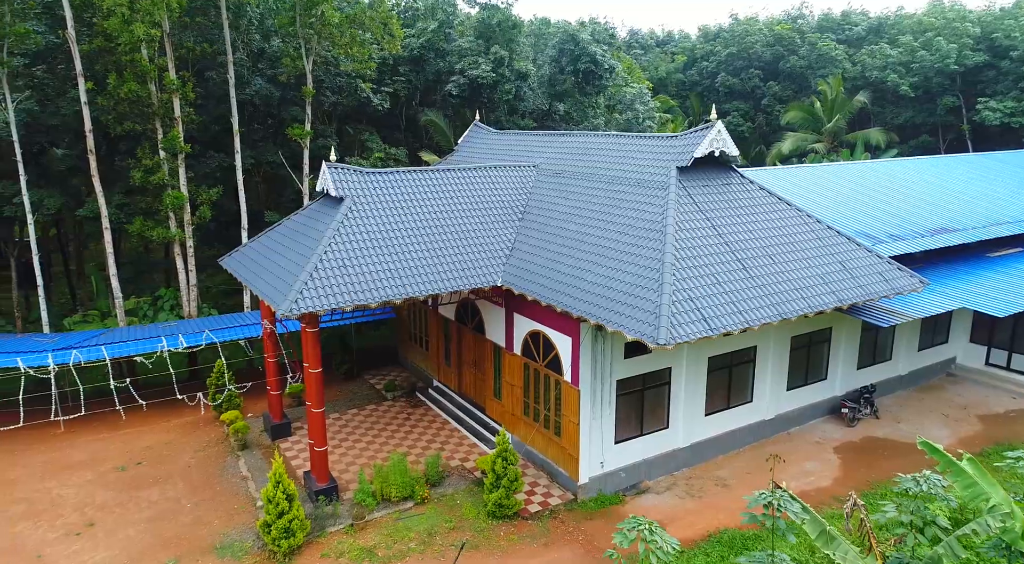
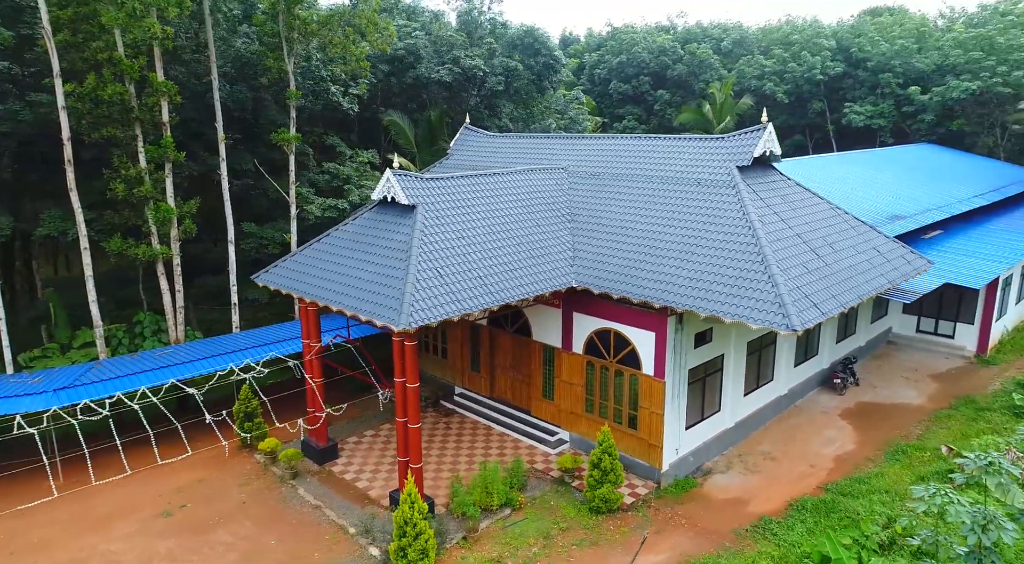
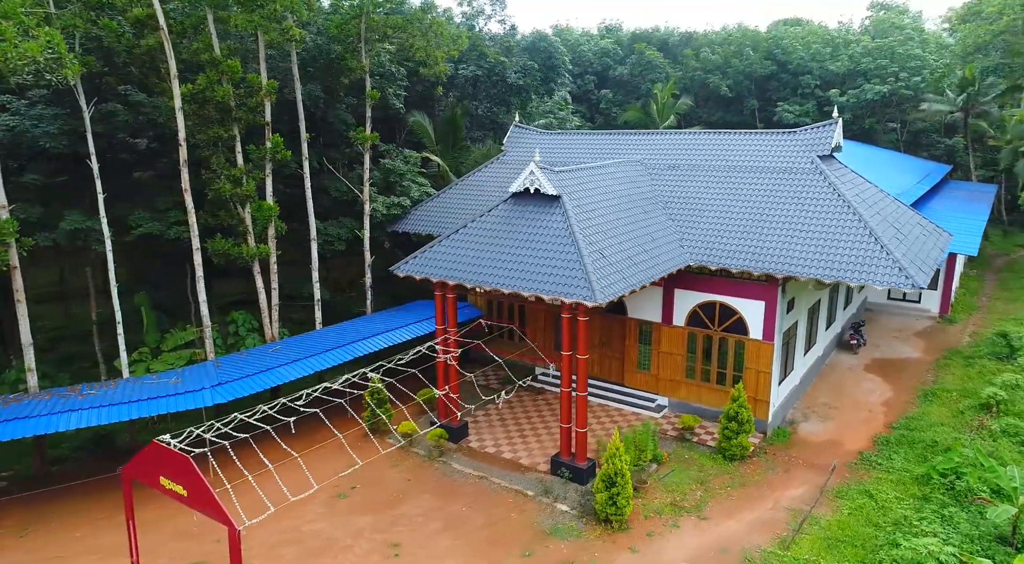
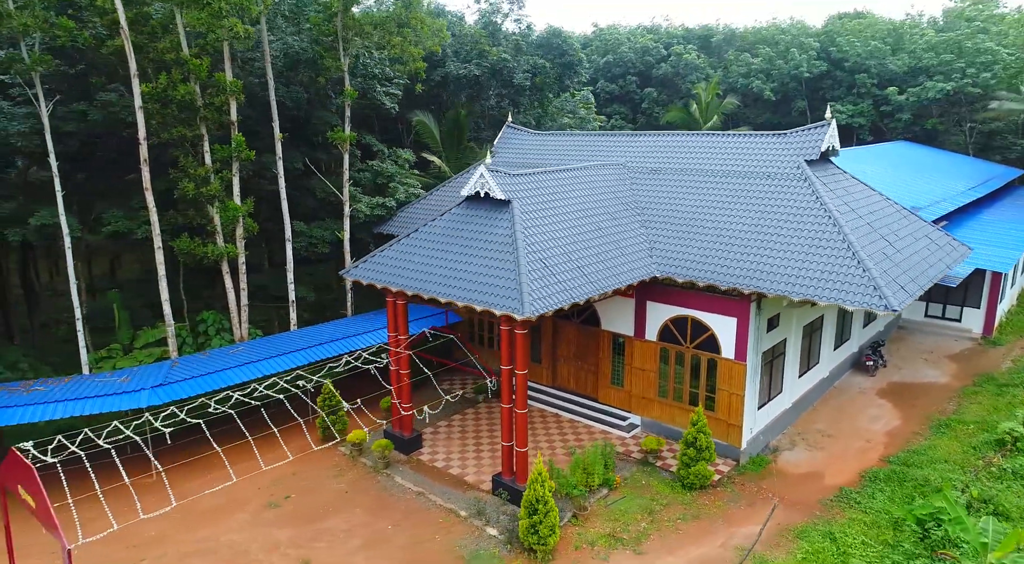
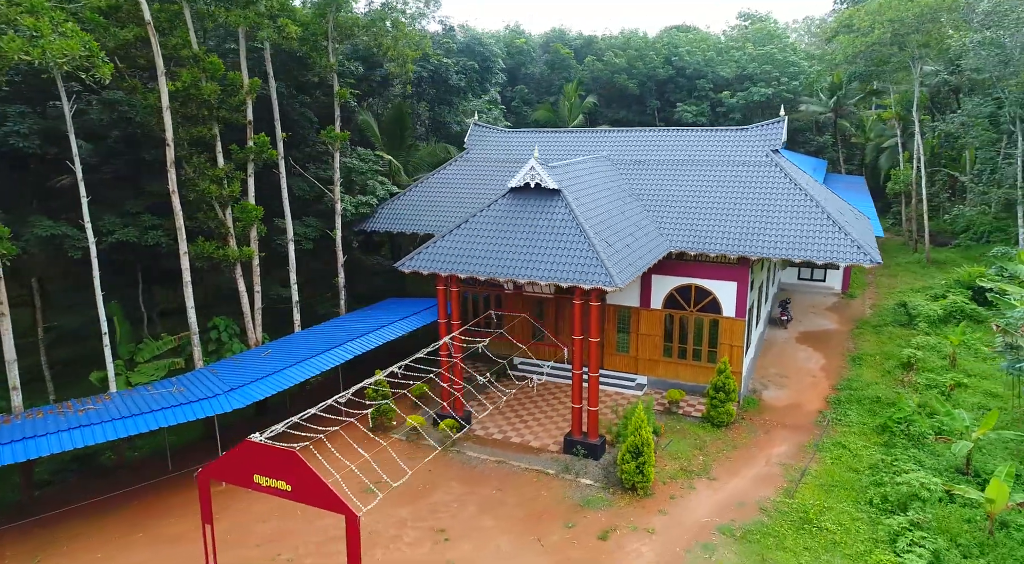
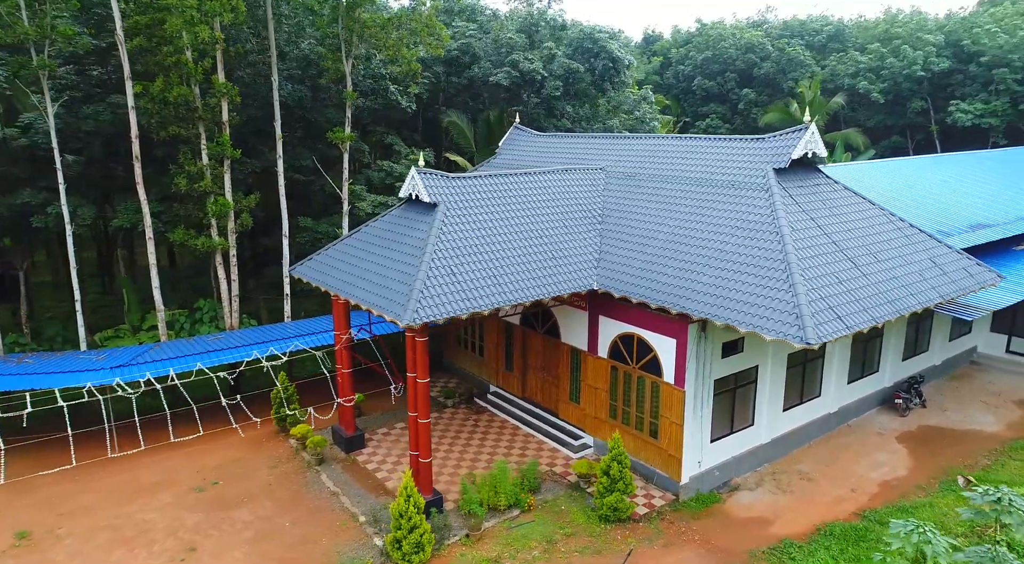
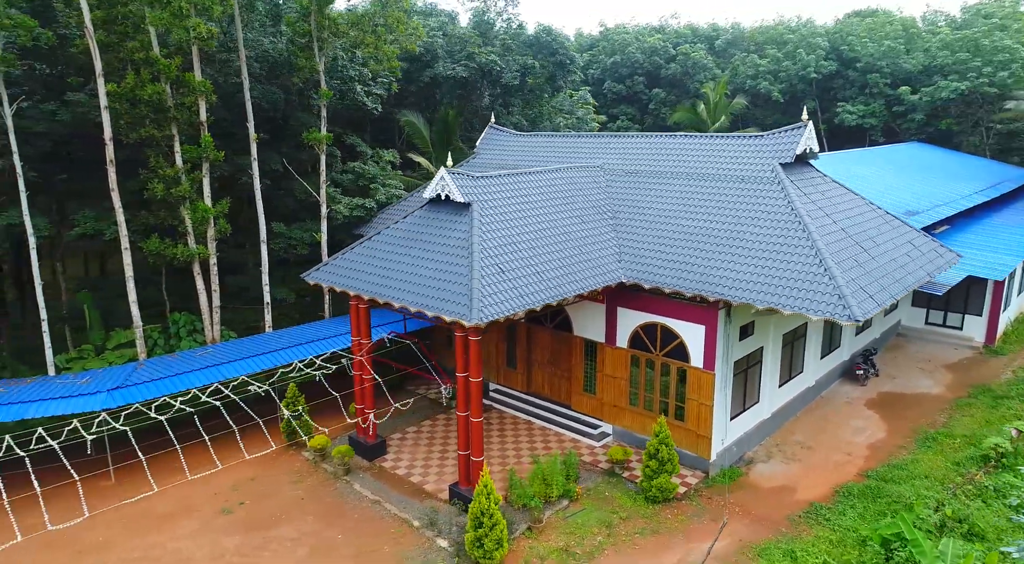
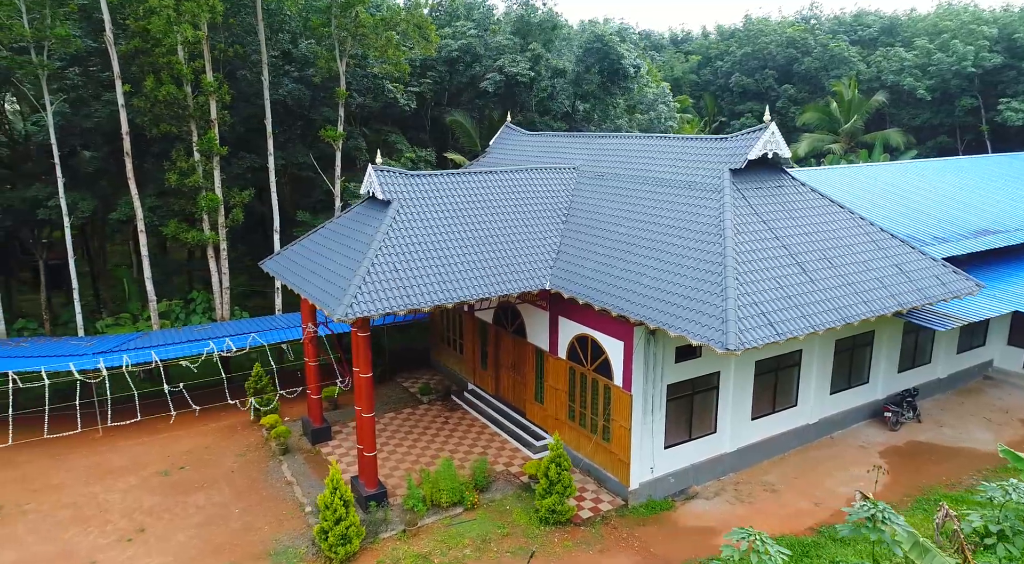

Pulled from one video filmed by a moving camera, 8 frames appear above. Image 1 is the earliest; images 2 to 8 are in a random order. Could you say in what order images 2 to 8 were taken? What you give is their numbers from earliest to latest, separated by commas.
8, 6, 2, 7, 4, 3, 5
